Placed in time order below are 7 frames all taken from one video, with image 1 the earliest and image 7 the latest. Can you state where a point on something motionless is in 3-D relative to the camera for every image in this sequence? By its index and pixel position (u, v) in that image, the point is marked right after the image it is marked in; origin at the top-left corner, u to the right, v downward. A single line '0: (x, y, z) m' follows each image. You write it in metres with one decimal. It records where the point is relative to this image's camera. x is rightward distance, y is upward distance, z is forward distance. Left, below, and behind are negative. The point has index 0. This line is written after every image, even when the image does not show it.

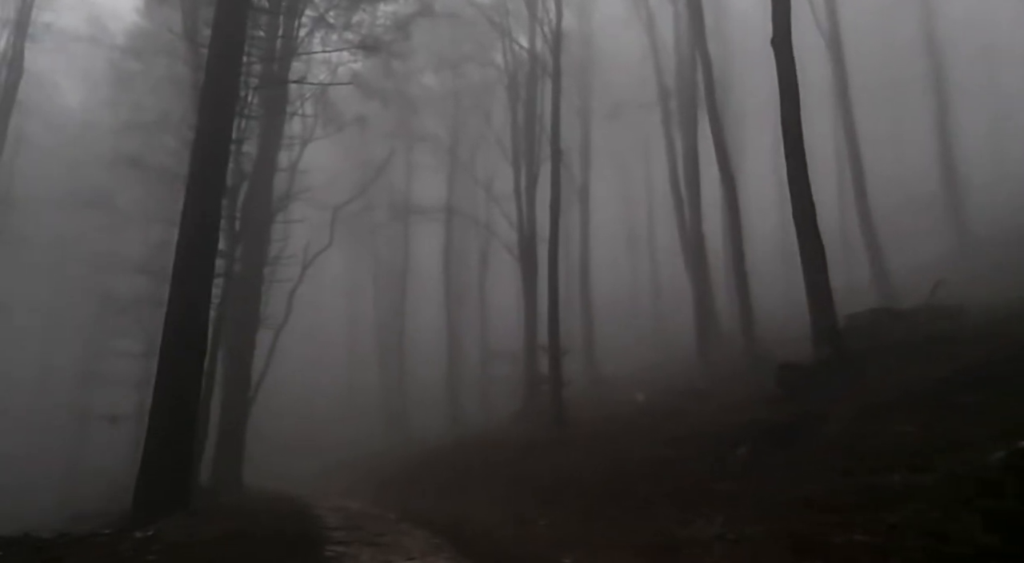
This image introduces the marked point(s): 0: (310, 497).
0: (-5.0, -5.4, +19.9) m
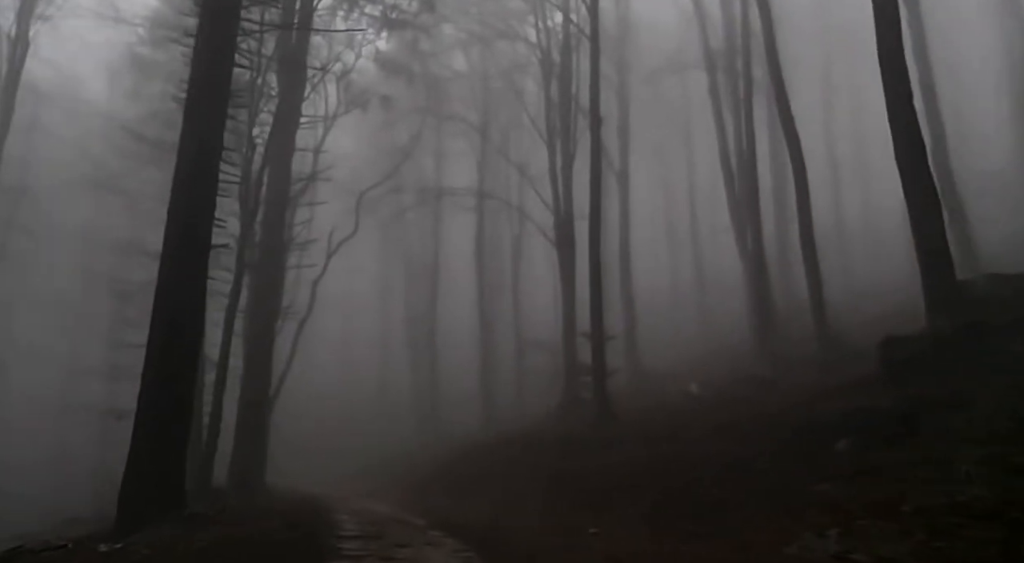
0: (-4.1, -5.1, +18.5) m
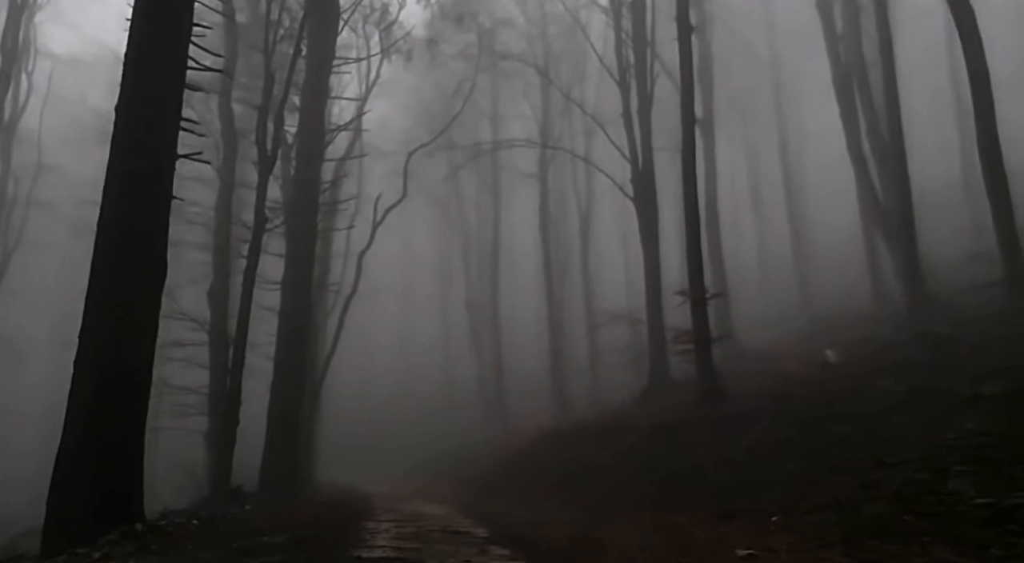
0: (-2.5, -4.3, +15.6) m
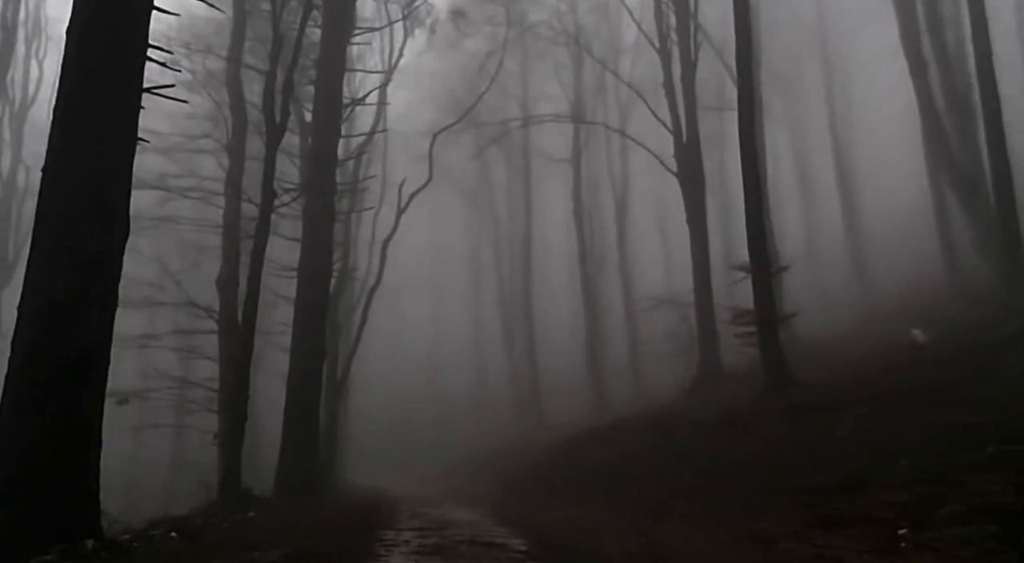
0: (-1.8, -4.0, +14.2) m
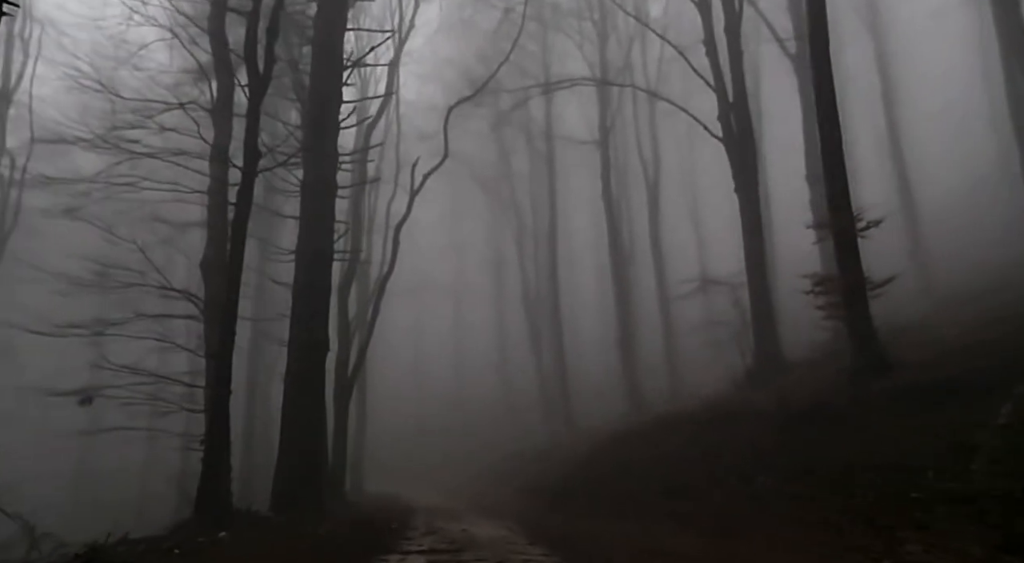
0: (-1.3, -3.7, +12.2) m
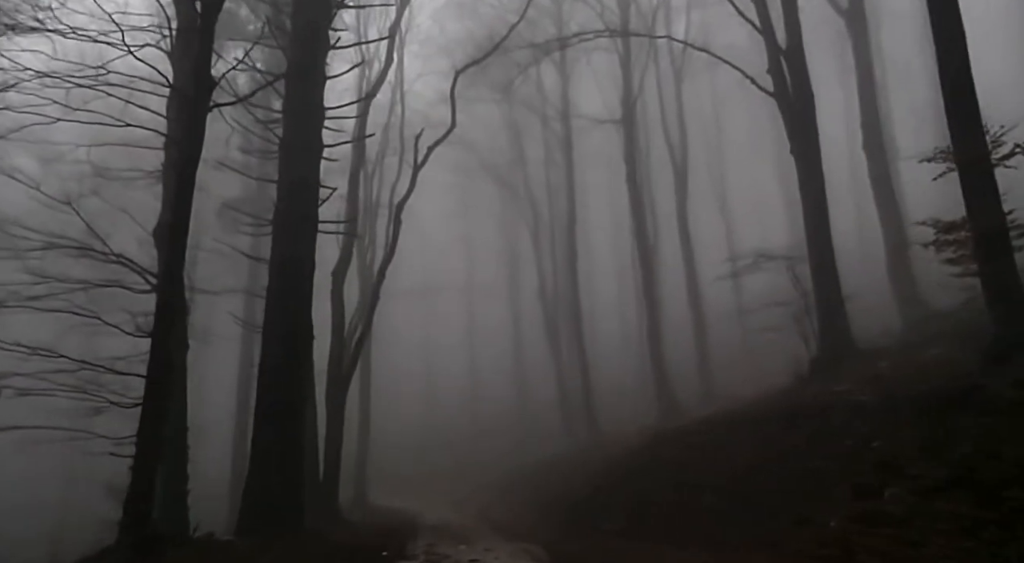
0: (-1.0, -3.3, +9.9) m
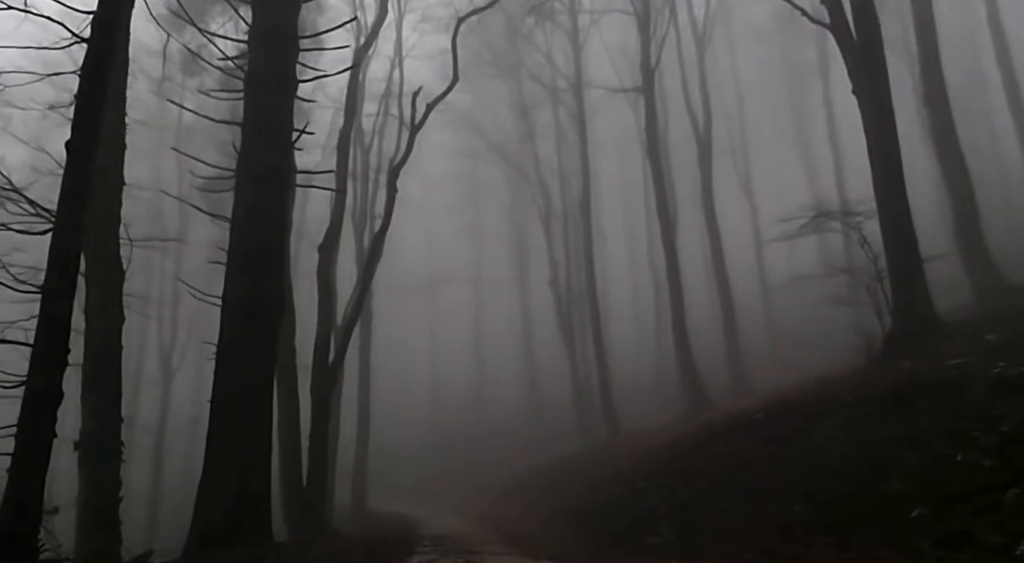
0: (-0.9, -2.8, +7.9) m
